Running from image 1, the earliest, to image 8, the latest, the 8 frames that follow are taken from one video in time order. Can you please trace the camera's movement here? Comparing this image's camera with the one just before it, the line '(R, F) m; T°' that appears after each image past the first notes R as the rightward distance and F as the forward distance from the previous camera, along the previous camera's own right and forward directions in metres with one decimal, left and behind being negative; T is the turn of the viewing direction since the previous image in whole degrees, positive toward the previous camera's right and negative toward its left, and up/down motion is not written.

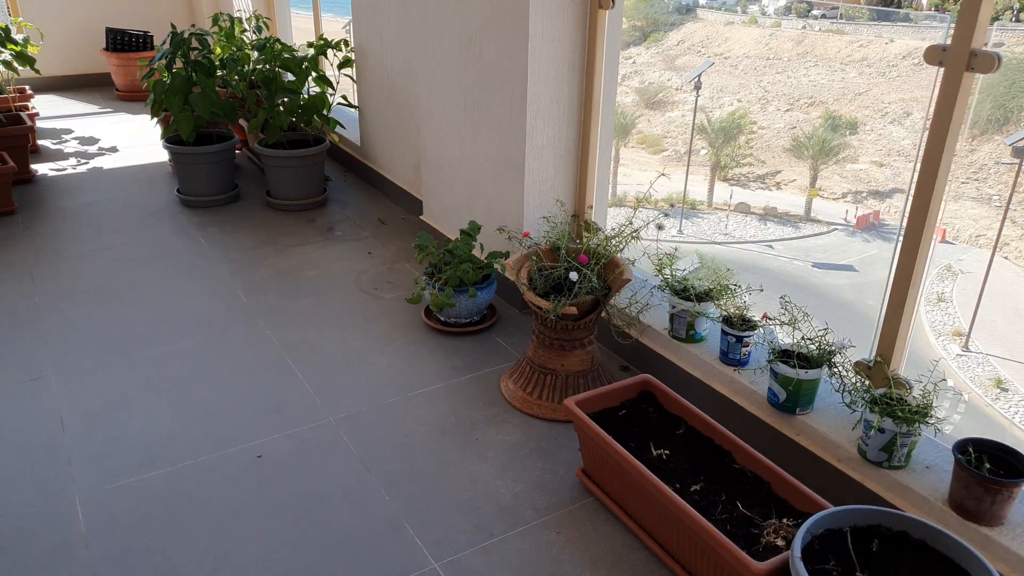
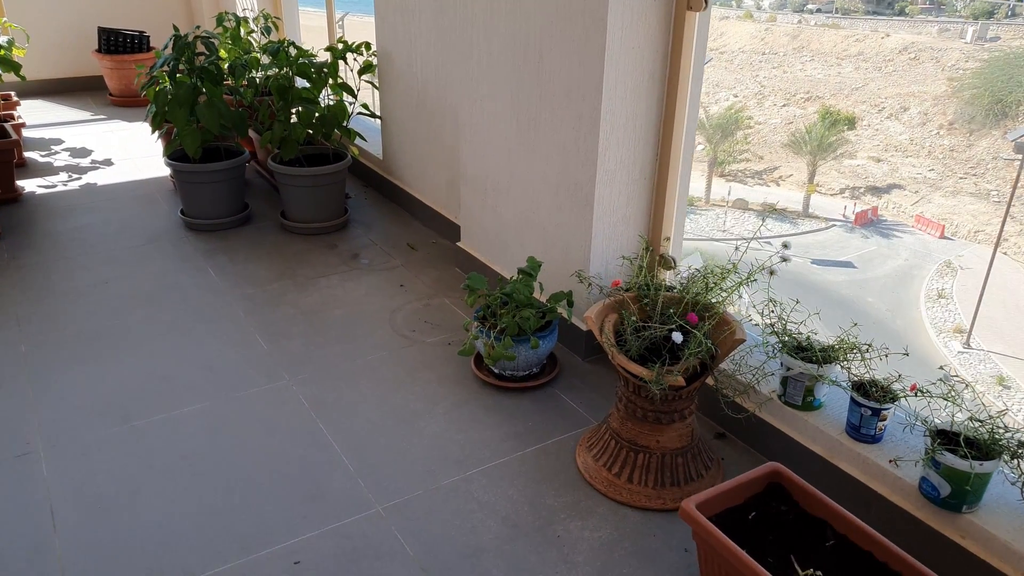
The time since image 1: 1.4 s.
(-0.2, +0.4) m; 0°
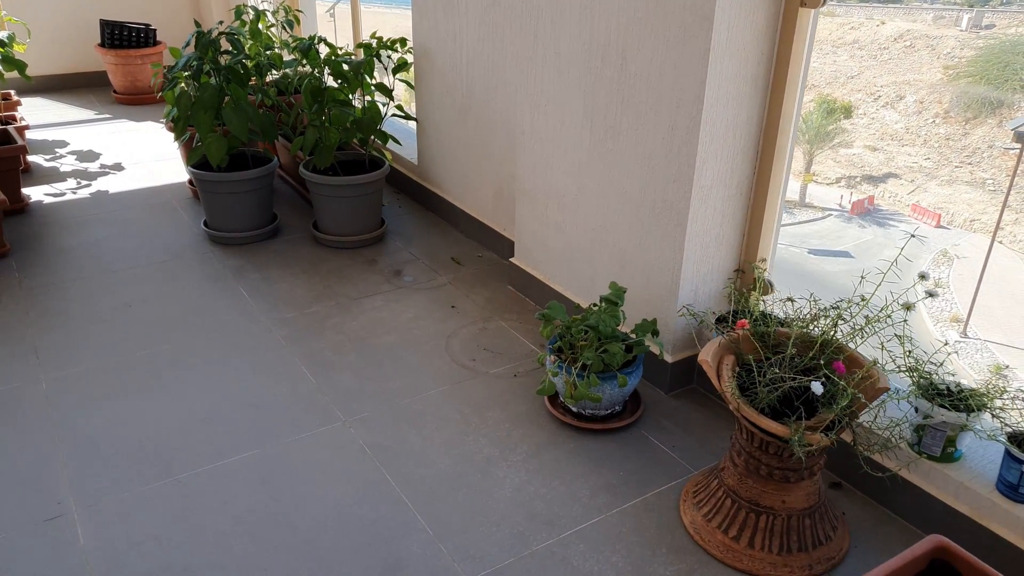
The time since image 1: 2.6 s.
(-0.3, +0.3) m; +1°
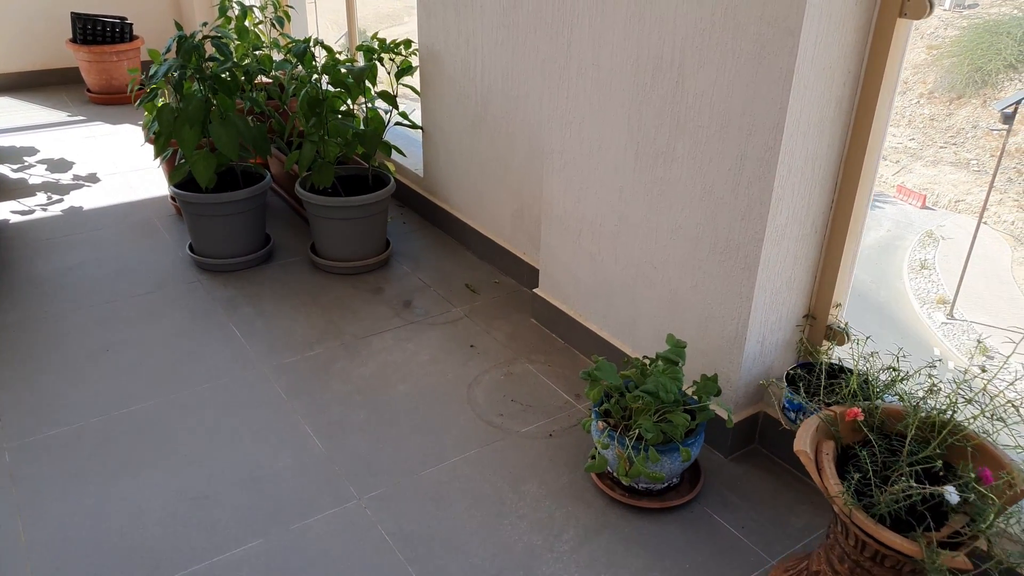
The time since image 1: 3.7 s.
(-0.1, +0.3) m; +1°
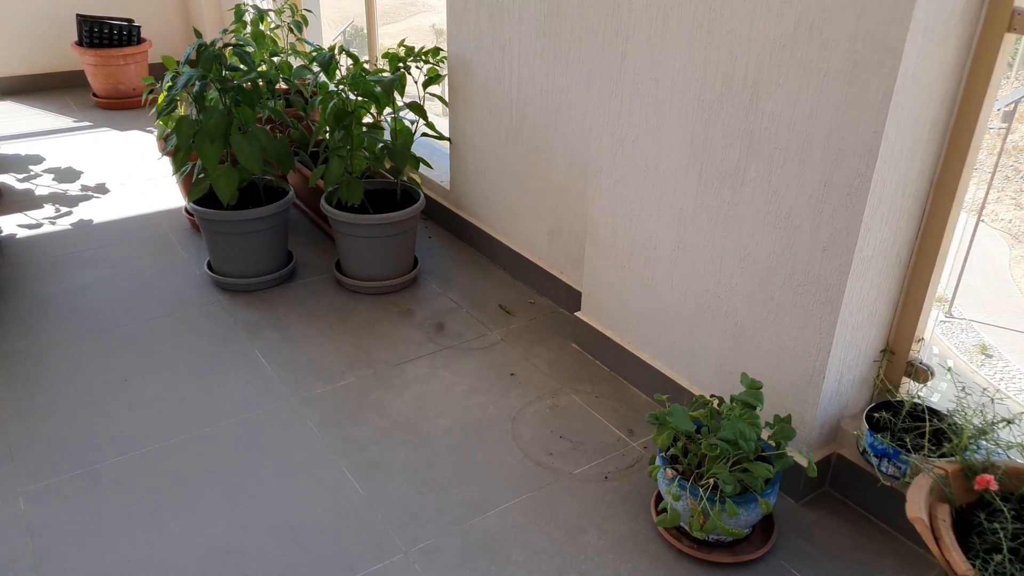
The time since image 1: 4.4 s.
(-0.1, +0.1) m; 0°
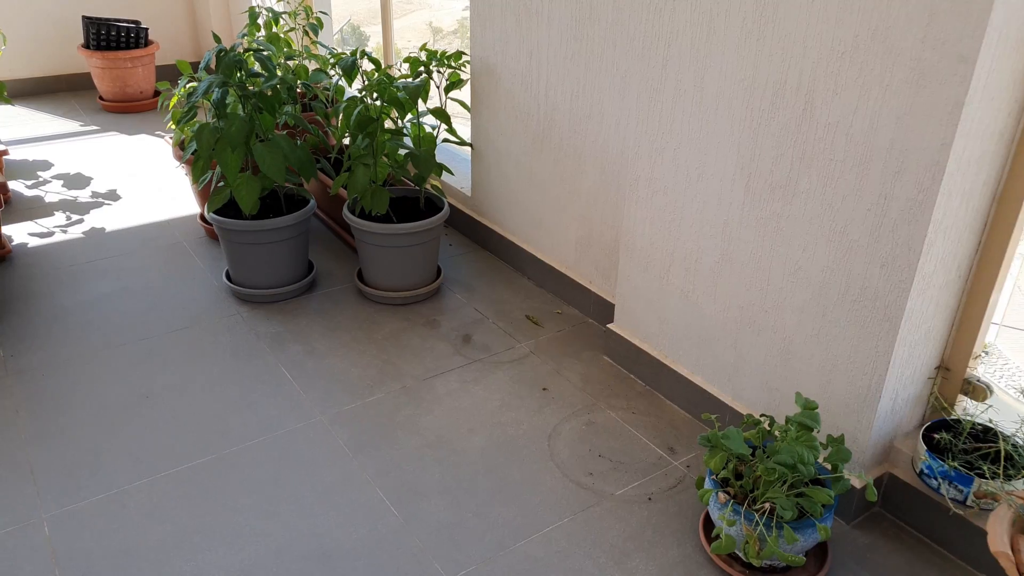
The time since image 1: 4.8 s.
(-0.1, +0.1) m; 0°
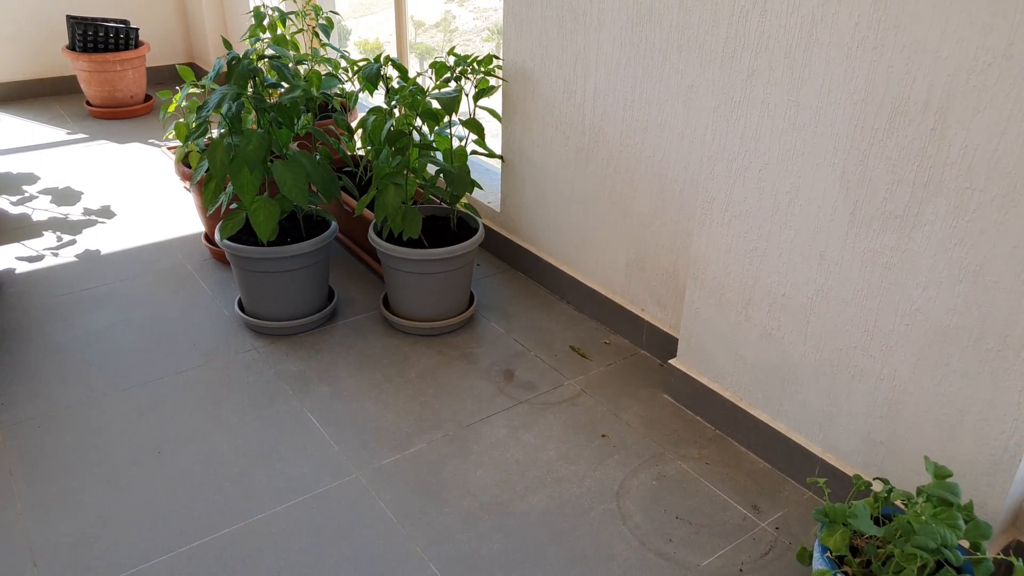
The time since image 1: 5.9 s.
(-0.2, +0.2) m; +1°
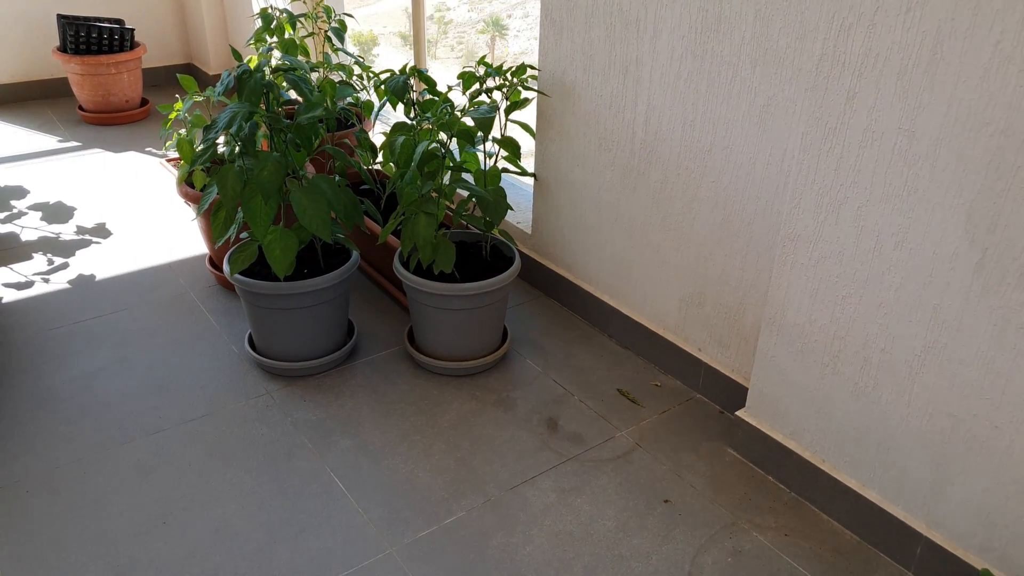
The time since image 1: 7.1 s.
(-0.1, +0.2) m; 0°
